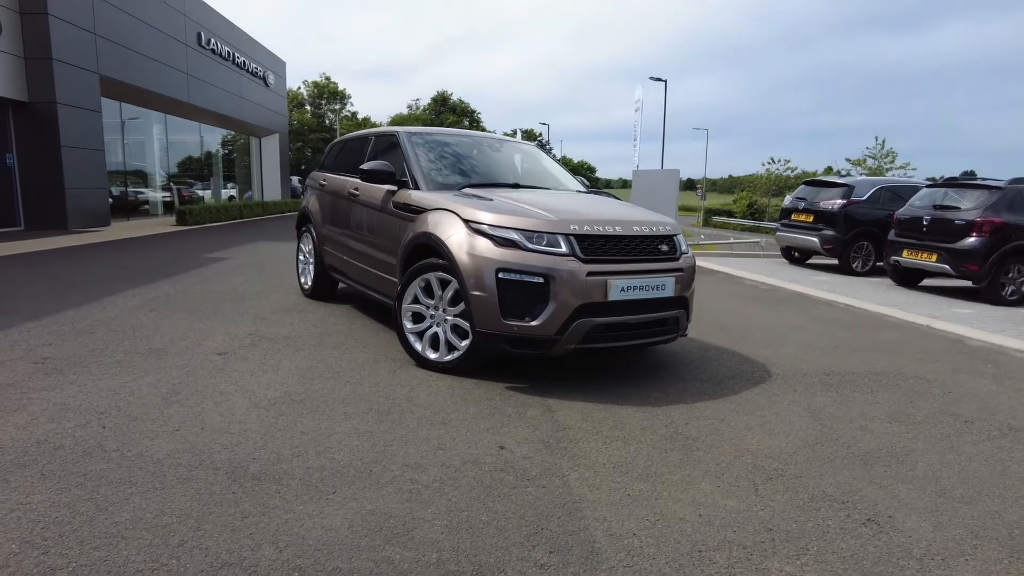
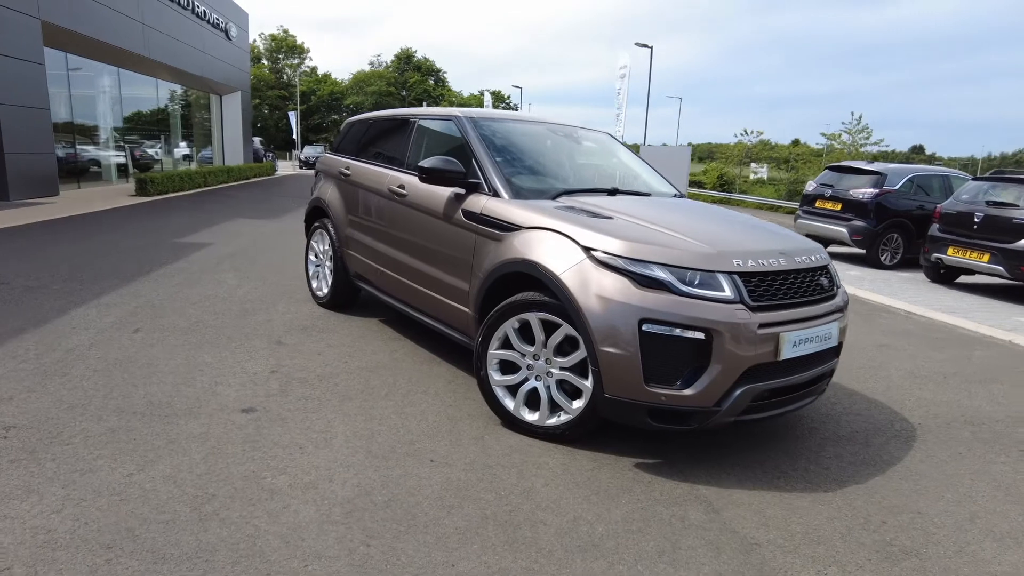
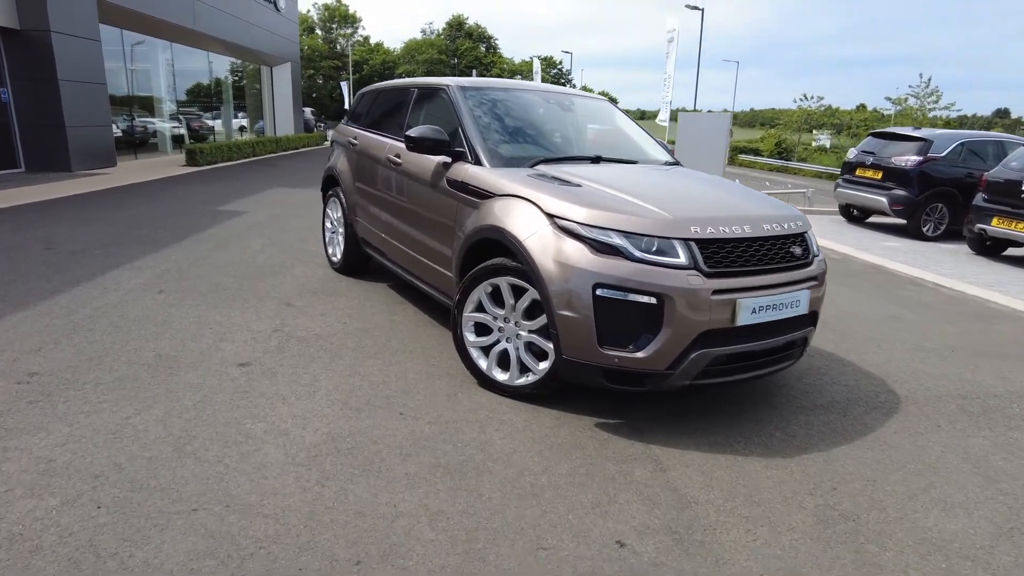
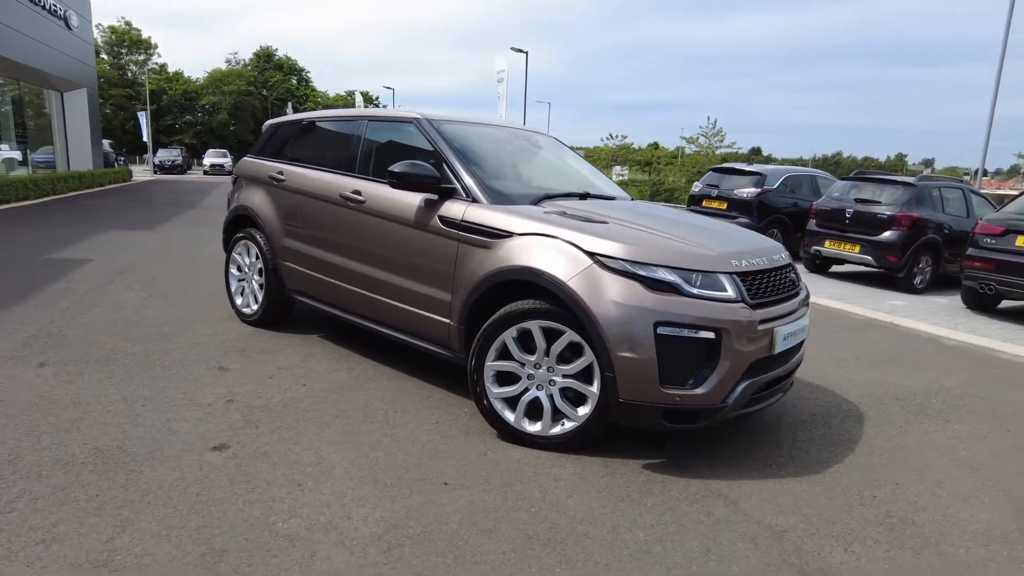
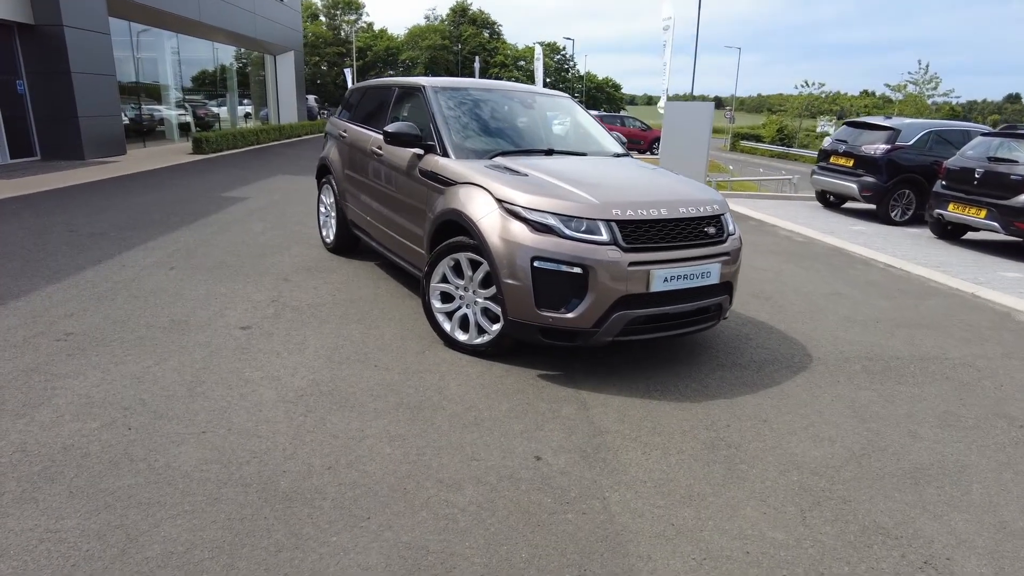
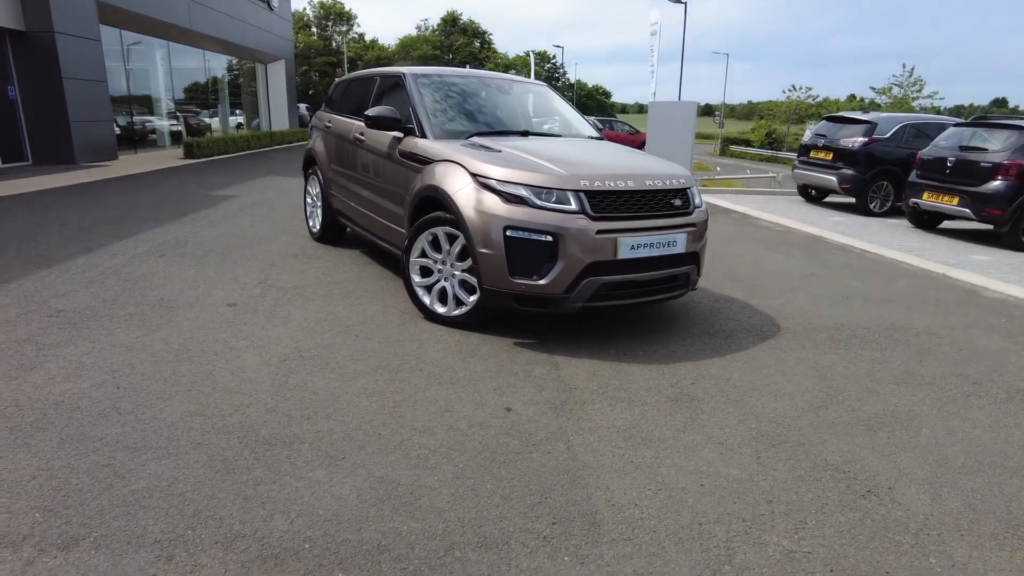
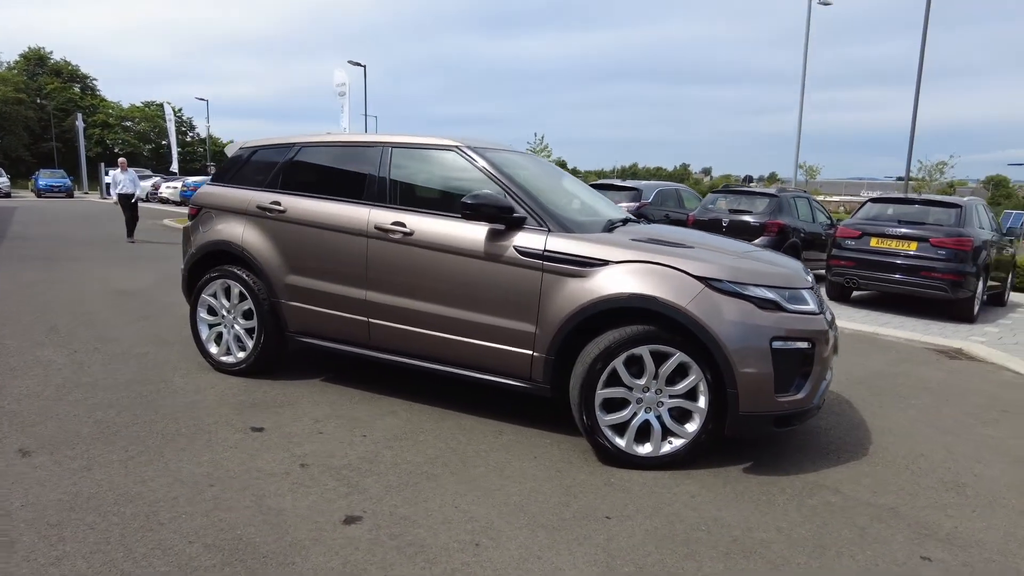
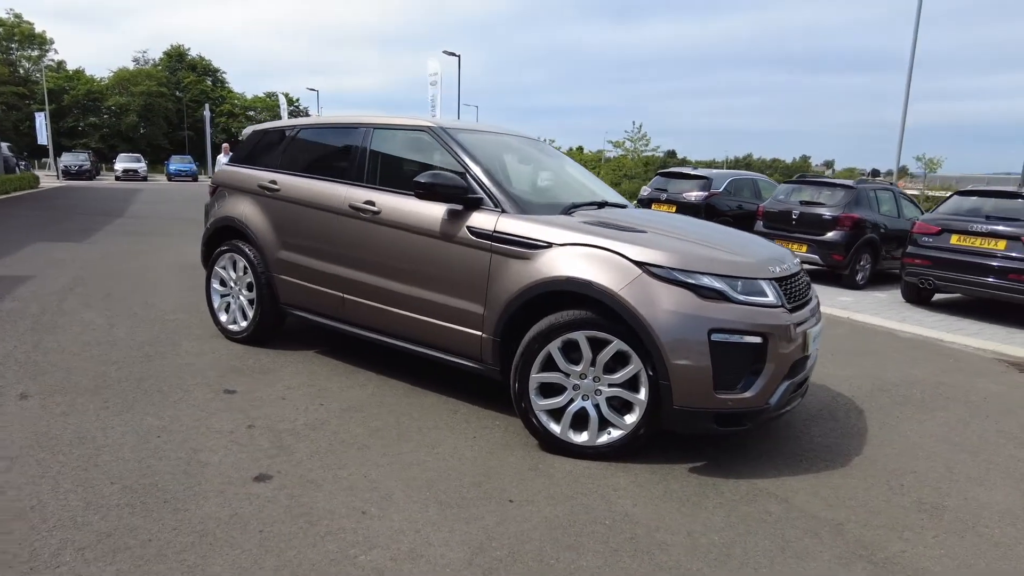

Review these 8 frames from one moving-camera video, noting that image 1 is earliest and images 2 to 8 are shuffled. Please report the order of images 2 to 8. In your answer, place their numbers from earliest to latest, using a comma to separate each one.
6, 5, 3, 2, 4, 8, 7
